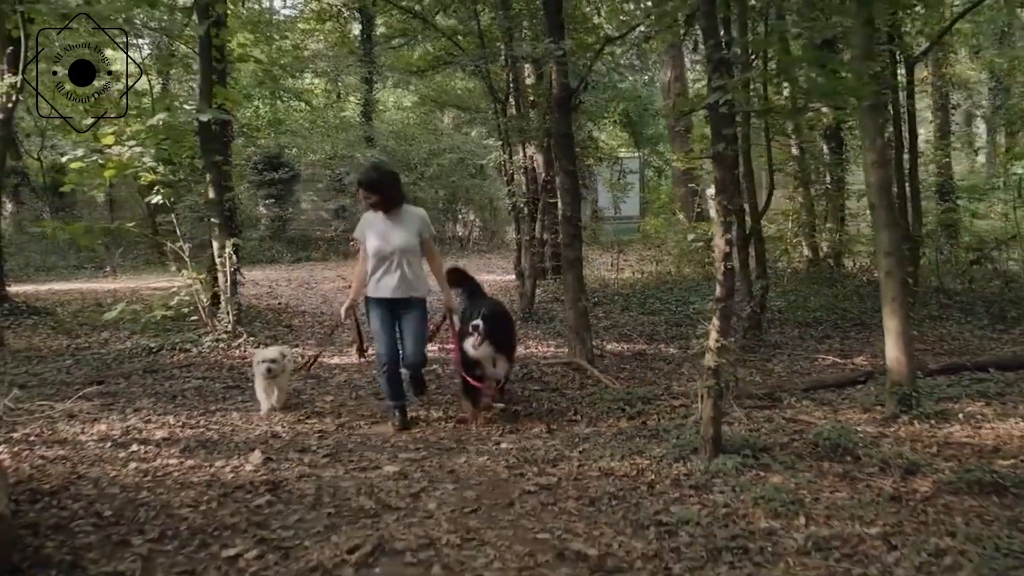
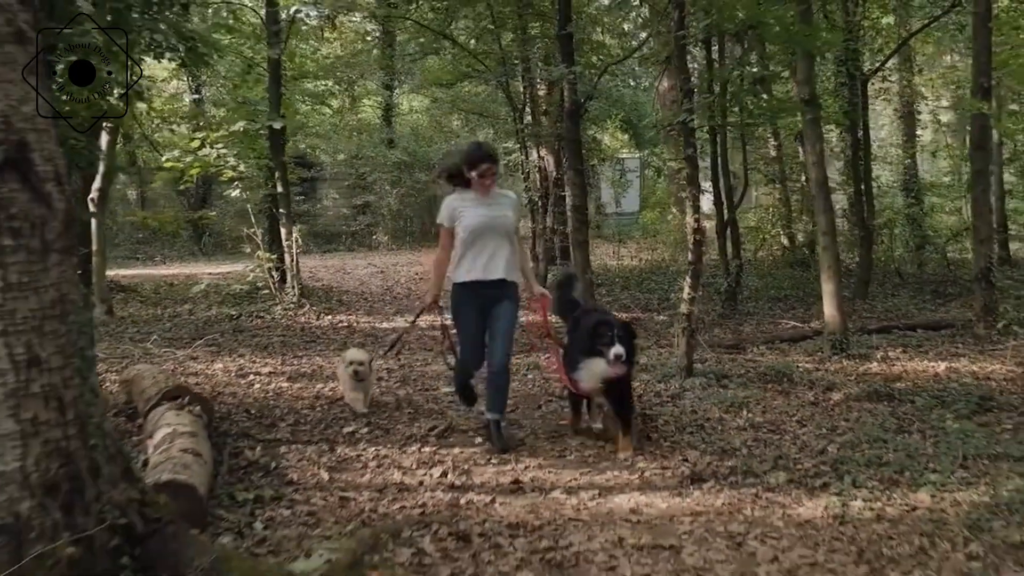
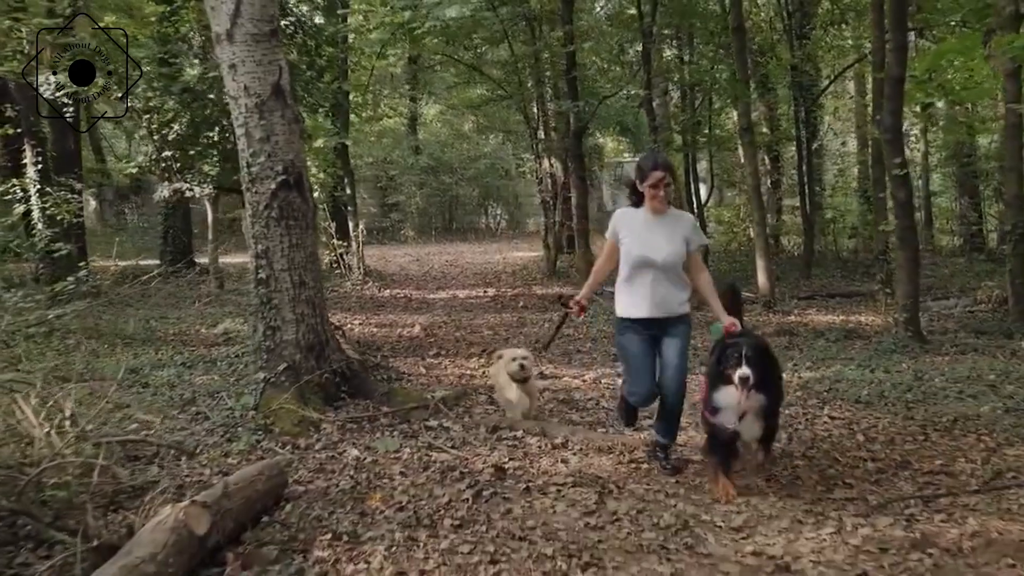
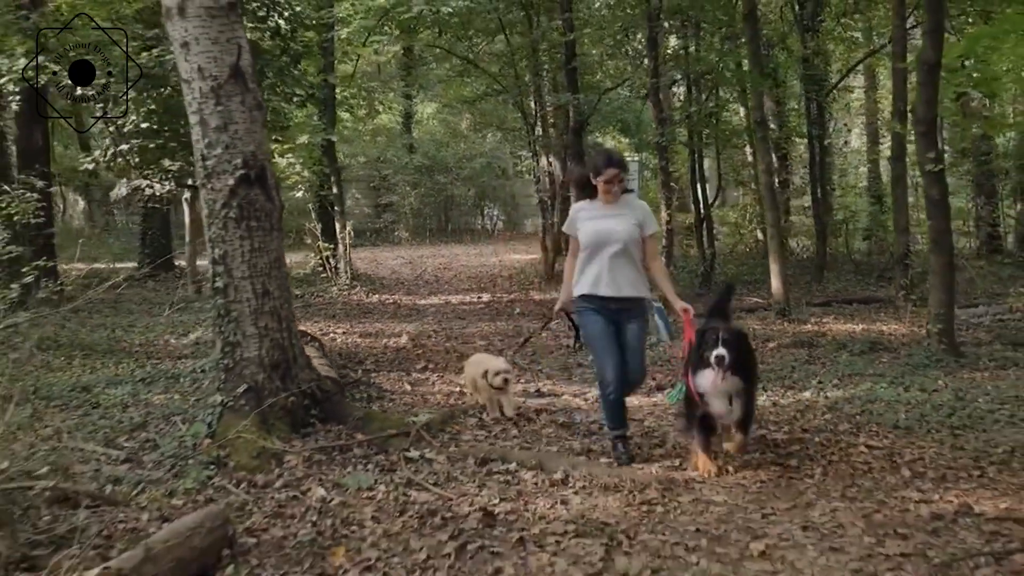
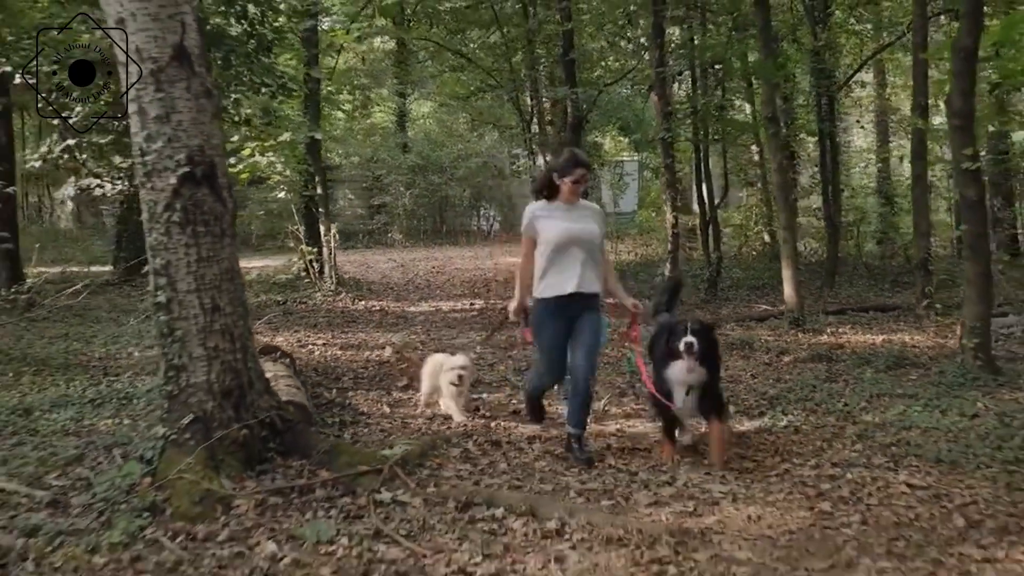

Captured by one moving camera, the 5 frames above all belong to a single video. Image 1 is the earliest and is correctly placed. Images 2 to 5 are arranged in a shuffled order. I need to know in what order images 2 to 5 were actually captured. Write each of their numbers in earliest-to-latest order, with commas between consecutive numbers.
2, 5, 4, 3
